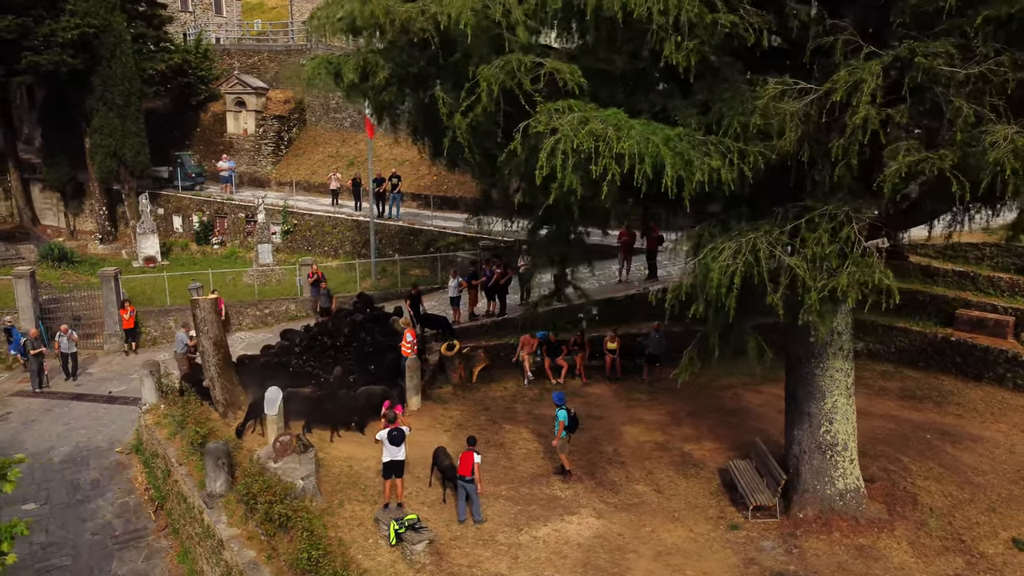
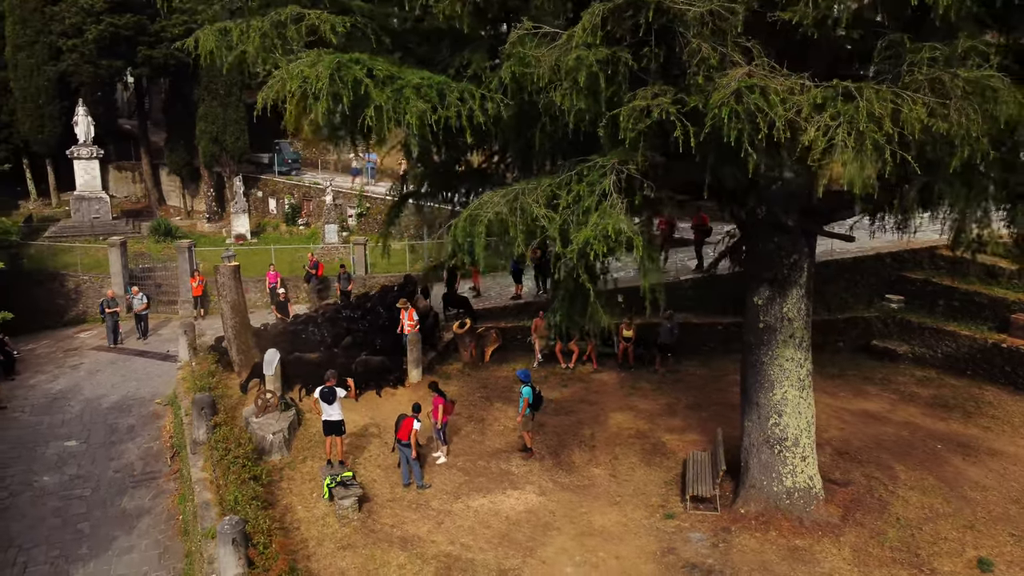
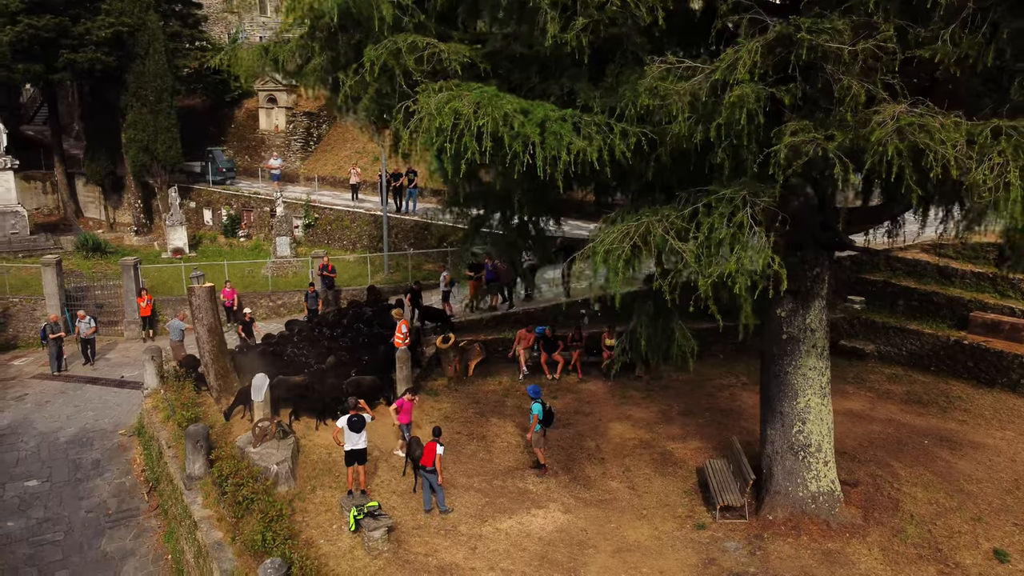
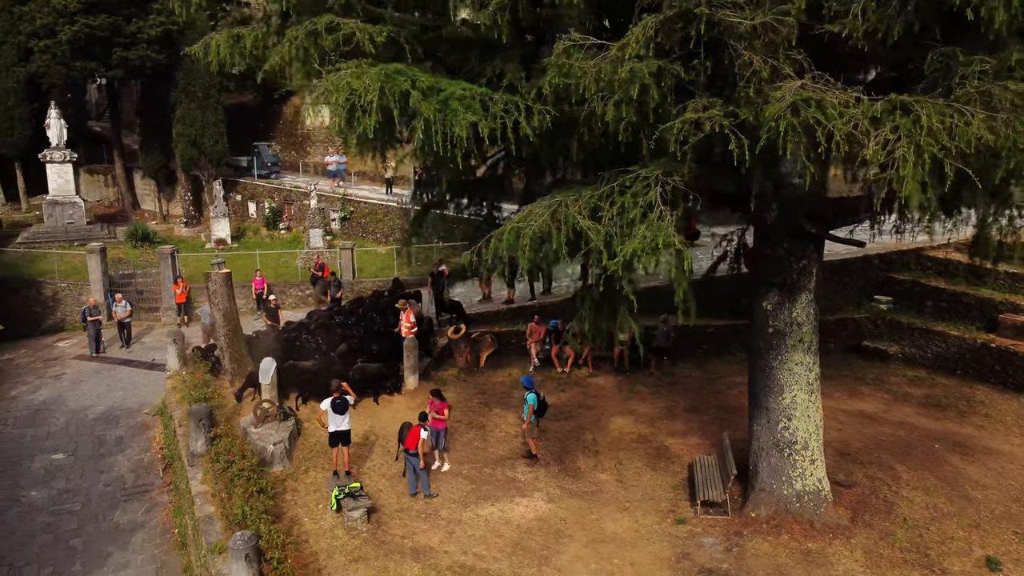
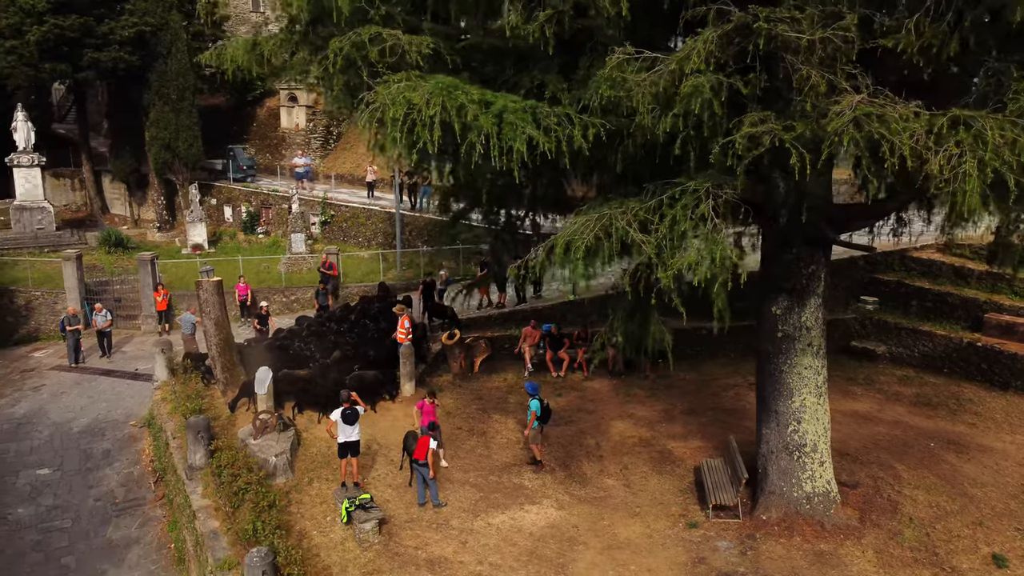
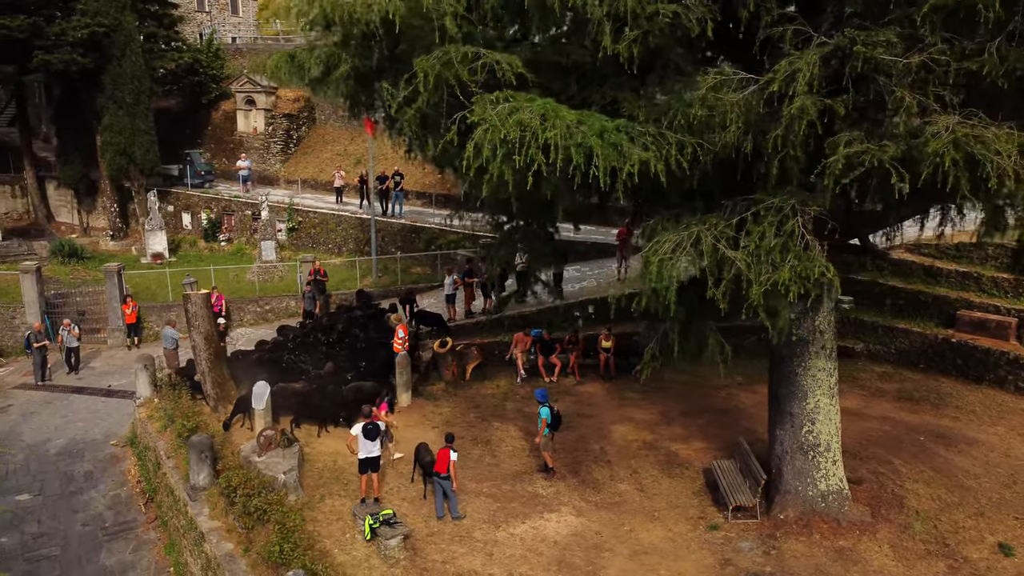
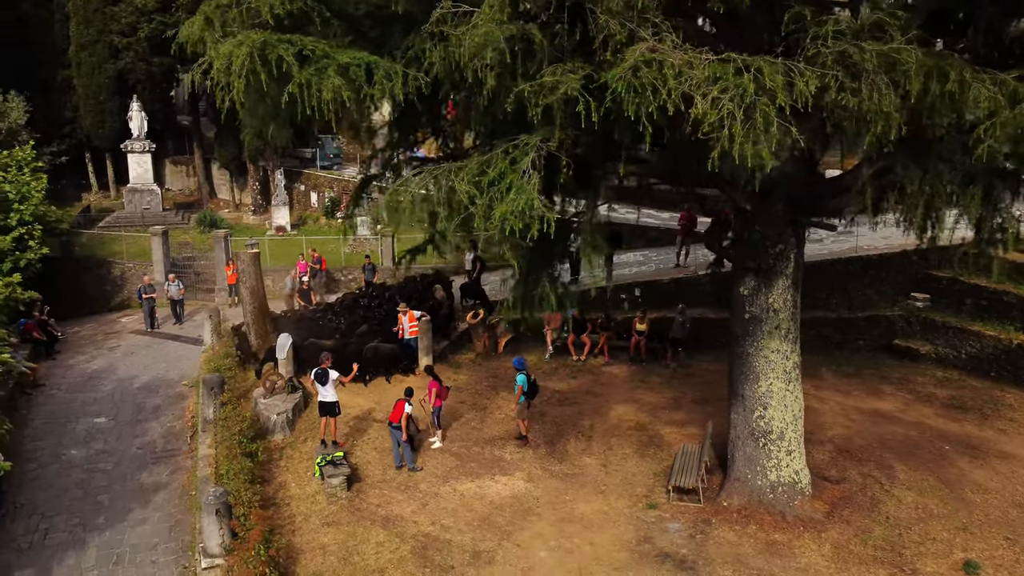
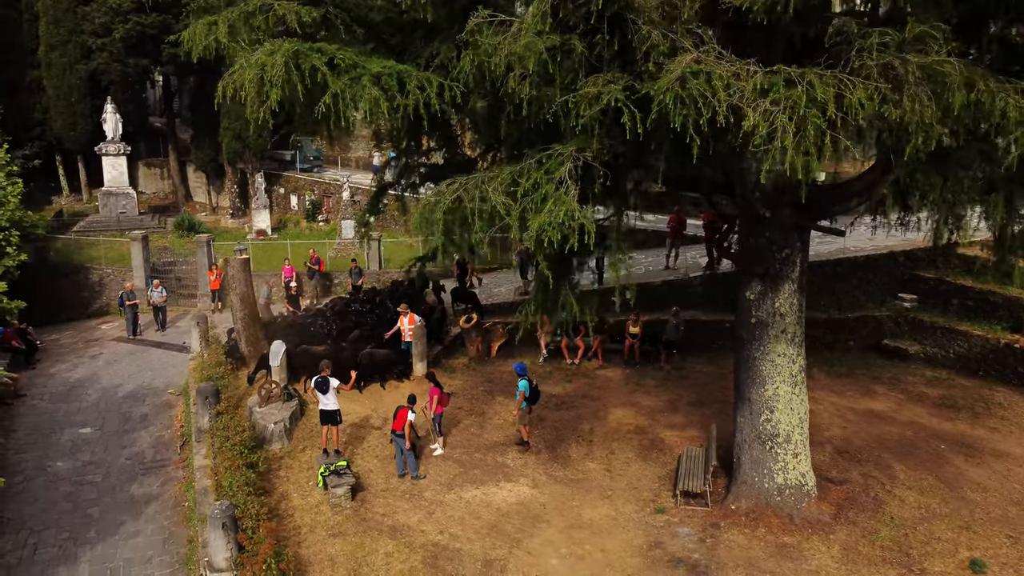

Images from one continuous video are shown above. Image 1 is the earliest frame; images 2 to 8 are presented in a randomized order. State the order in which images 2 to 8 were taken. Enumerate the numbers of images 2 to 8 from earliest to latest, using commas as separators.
6, 3, 5, 4, 2, 8, 7
